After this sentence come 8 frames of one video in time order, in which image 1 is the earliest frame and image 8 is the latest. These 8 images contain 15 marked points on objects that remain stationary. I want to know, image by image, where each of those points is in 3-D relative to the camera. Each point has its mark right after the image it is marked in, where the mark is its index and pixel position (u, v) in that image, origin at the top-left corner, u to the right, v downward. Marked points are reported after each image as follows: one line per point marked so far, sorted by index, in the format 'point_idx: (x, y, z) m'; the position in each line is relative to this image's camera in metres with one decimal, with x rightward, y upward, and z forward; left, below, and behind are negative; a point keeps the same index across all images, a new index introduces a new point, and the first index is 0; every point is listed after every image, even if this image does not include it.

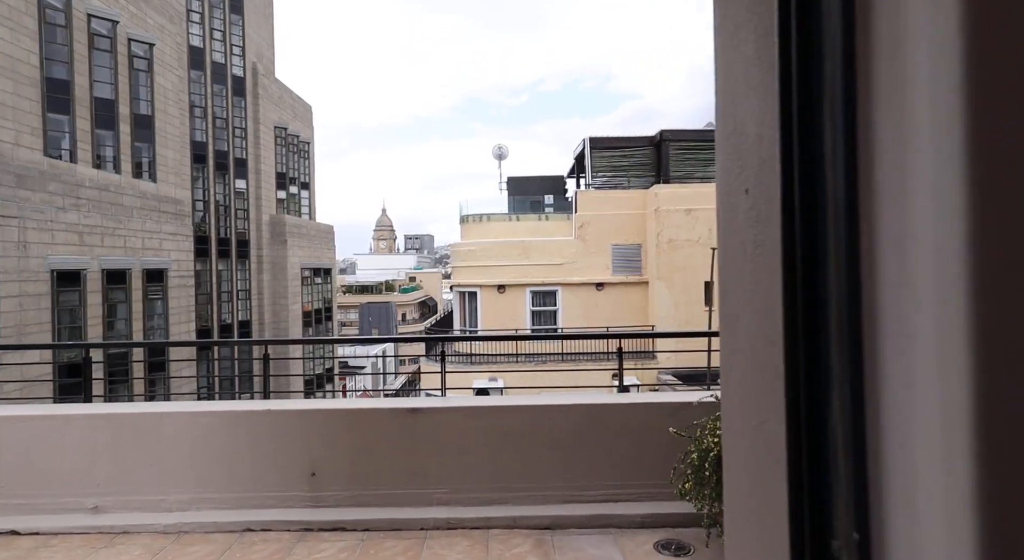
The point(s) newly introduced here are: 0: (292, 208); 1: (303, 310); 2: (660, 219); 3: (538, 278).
0: (-6.3, +2.0, +18.3) m
1: (-5.7, -0.8, +17.3) m
2: (+2.4, +1.0, +10.5) m
3: (+0.5, 0.0, +11.4) m
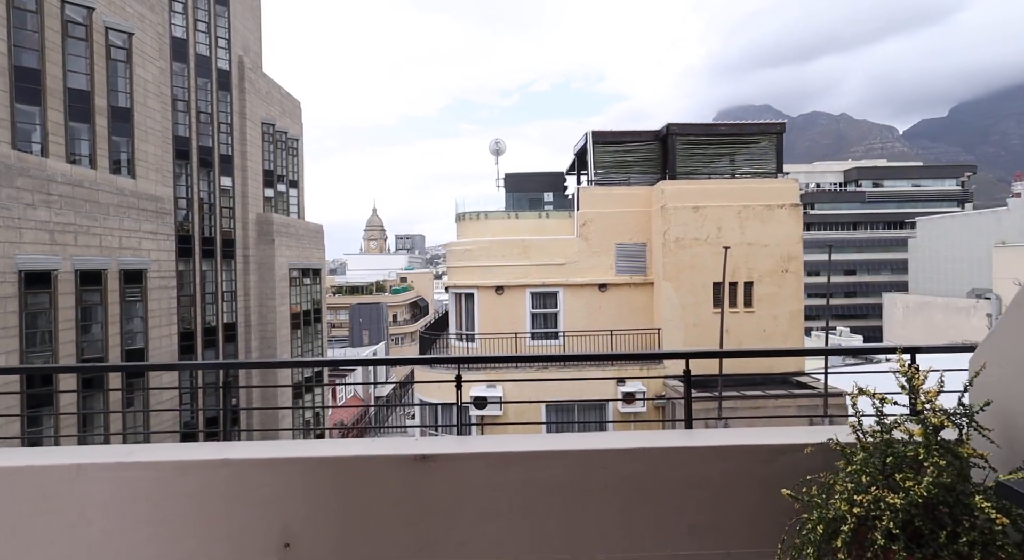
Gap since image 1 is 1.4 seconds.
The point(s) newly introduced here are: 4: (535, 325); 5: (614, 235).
0: (-6.4, +2.0, +17.7) m
1: (-5.8, -0.8, +16.7) m
2: (+2.4, +1.0, +10.0) m
3: (+0.4, 0.0, +10.8) m
4: (+0.4, -0.8, +10.9) m
5: (+1.7, +0.8, +10.7) m
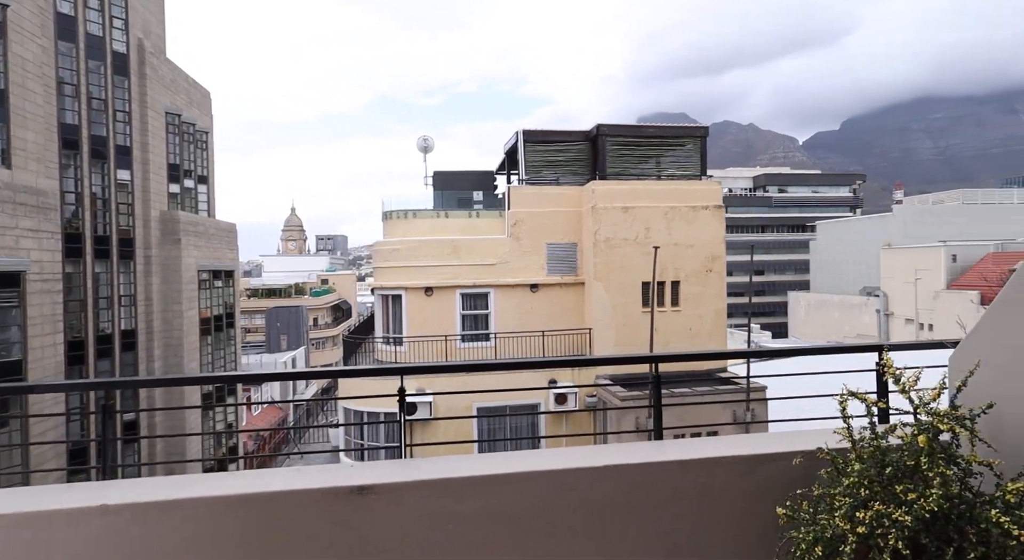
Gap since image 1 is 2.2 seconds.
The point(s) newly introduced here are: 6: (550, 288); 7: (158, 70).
0: (-8.4, +2.0, +16.5) m
1: (-7.6, -0.9, +15.7) m
2: (+1.3, +1.0, +10.0) m
3: (-0.7, 0.0, +10.6) m
4: (-0.8, -0.8, +10.6) m
5: (+0.5, +0.8, +10.6) m
6: (+0.6, -0.1, +10.7) m
7: (-8.3, +4.9, +14.9) m
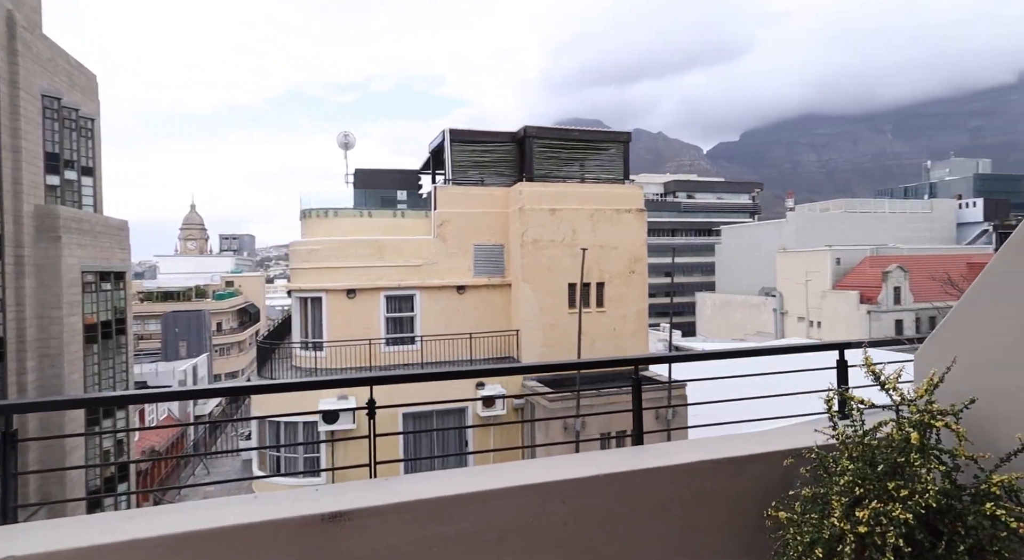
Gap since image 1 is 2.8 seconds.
0: (-10.4, +1.9, +15.1) m
1: (-9.5, -1.0, +14.3) m
2: (+0.2, +1.0, +10.0) m
3: (-1.9, 0.0, +10.3) m
4: (-2.0, -0.8, +10.4) m
5: (-0.7, +0.7, +10.5) m
6: (-0.6, -0.2, +10.6) m
7: (-10.0, +4.9, +13.5) m
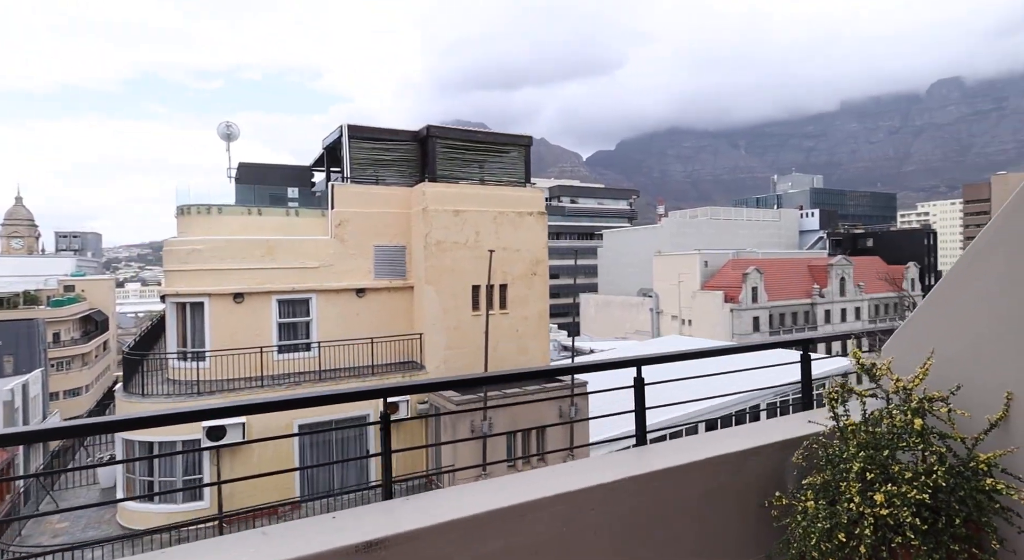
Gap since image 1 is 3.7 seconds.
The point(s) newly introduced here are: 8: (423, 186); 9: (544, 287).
0: (-12.7, +1.8, +12.4) m
1: (-11.7, -1.0, +11.8) m
2: (-1.3, +0.9, +9.9) m
3: (-3.4, -0.1, +9.6) m
4: (-3.5, -0.8, +9.7) m
5: (-2.2, +0.7, +10.1) m
6: (-2.2, -0.2, +10.2) m
7: (-12.0, +4.8, +11.0) m
8: (-1.4, +1.4, +9.9) m
9: (+0.6, -0.1, +10.8) m
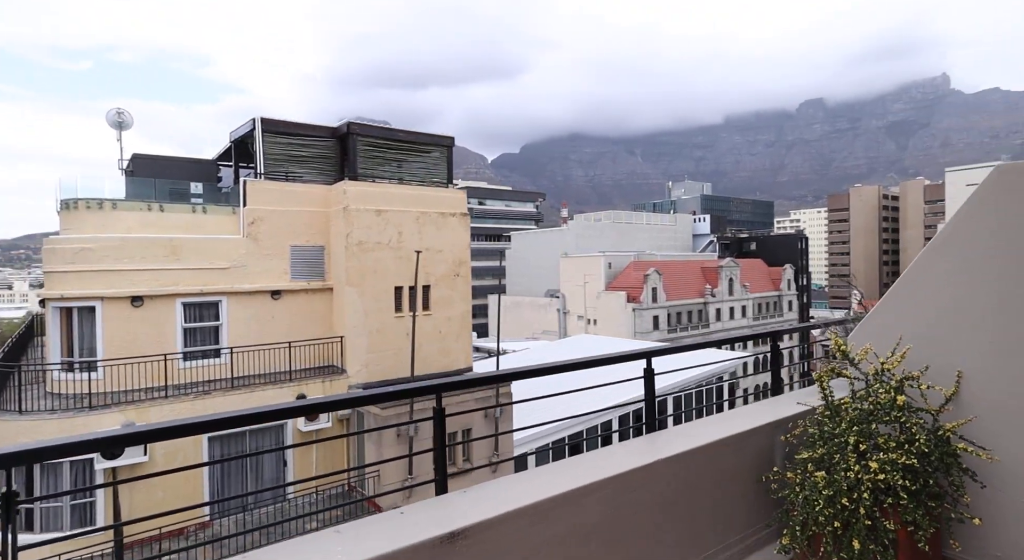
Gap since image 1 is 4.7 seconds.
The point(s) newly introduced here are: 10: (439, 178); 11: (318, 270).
0: (-14.1, +1.8, +9.9) m
1: (-13.0, -1.1, +9.6) m
2: (-2.4, +0.9, +9.5) m
3: (-4.4, -0.1, +8.9) m
4: (-4.5, -0.9, +9.0) m
5: (-3.4, +0.7, +9.7) m
6: (-3.3, -0.2, +9.7) m
7: (-13.2, +4.7, +8.7) m
8: (-2.5, +1.4, +9.6) m
9: (-0.8, -0.1, +10.8) m
10: (-1.2, +1.7, +10.9) m
11: (-3.0, +0.2, +10.0) m
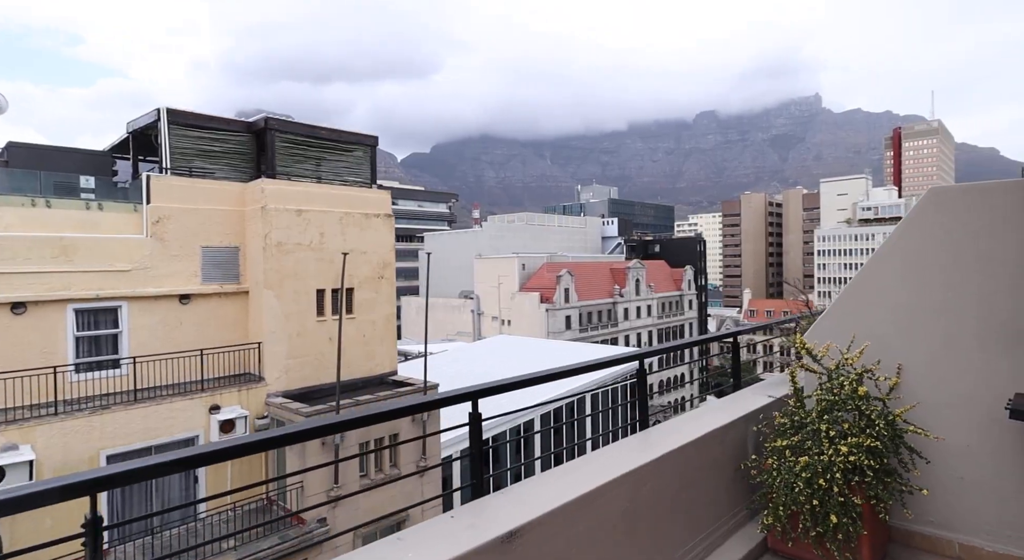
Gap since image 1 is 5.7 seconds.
0: (-15.0, +1.7, +7.5) m
1: (-13.9, -1.2, +7.3) m
2: (-3.5, +0.9, +9.1) m
3: (-5.3, -0.1, +8.1) m
4: (-5.4, -0.9, +8.1) m
5: (-4.4, +0.6, +9.0) m
6: (-4.4, -0.3, +9.1) m
7: (-13.9, +4.6, +6.4) m
8: (-3.5, +1.4, +9.1) m
9: (-2.0, -0.2, +10.5) m
10: (-2.5, +1.7, +10.6) m
11: (-4.1, +0.1, +9.4) m
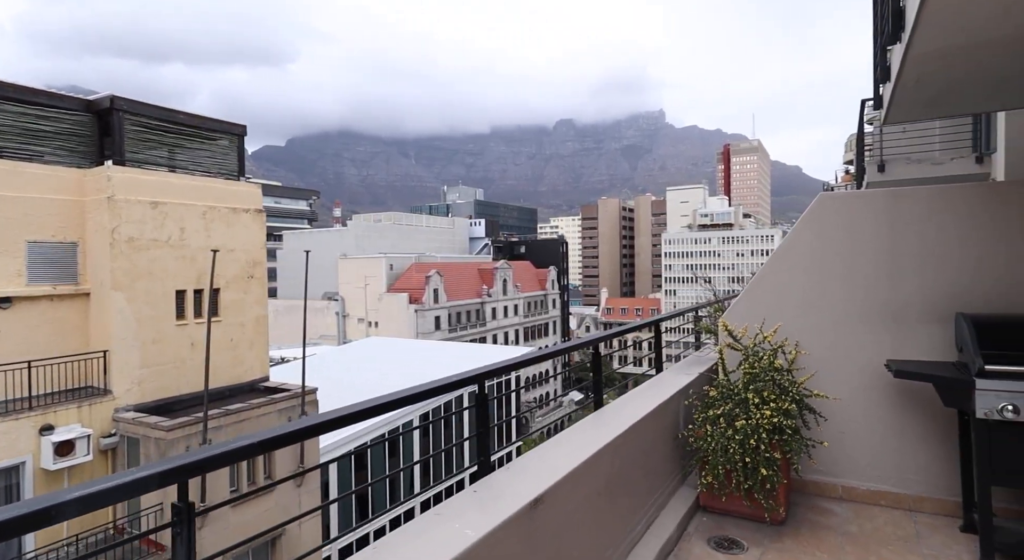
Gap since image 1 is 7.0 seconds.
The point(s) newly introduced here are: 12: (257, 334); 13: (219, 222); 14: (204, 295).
0: (-15.8, +1.7, +3.7) m
1: (-14.6, -1.2, +3.8) m
2: (-4.9, +0.9, +8.0) m
3: (-6.5, -0.1, +6.6) m
4: (-6.6, -0.9, +6.6) m
5: (-5.9, +0.6, +7.7) m
6: (-5.8, -0.3, +7.8) m
7: (-14.5, +4.6, +2.9) m
8: (-5.0, +1.4, +8.0) m
9: (-3.9, -0.2, +9.8) m
10: (-4.4, +1.7, +9.7) m
11: (-5.7, +0.1, +8.1) m
12: (-3.9, -0.8, +9.8) m
13: (-4.2, +0.8, +9.2) m
14: (-4.3, -0.2, +9.0) m
